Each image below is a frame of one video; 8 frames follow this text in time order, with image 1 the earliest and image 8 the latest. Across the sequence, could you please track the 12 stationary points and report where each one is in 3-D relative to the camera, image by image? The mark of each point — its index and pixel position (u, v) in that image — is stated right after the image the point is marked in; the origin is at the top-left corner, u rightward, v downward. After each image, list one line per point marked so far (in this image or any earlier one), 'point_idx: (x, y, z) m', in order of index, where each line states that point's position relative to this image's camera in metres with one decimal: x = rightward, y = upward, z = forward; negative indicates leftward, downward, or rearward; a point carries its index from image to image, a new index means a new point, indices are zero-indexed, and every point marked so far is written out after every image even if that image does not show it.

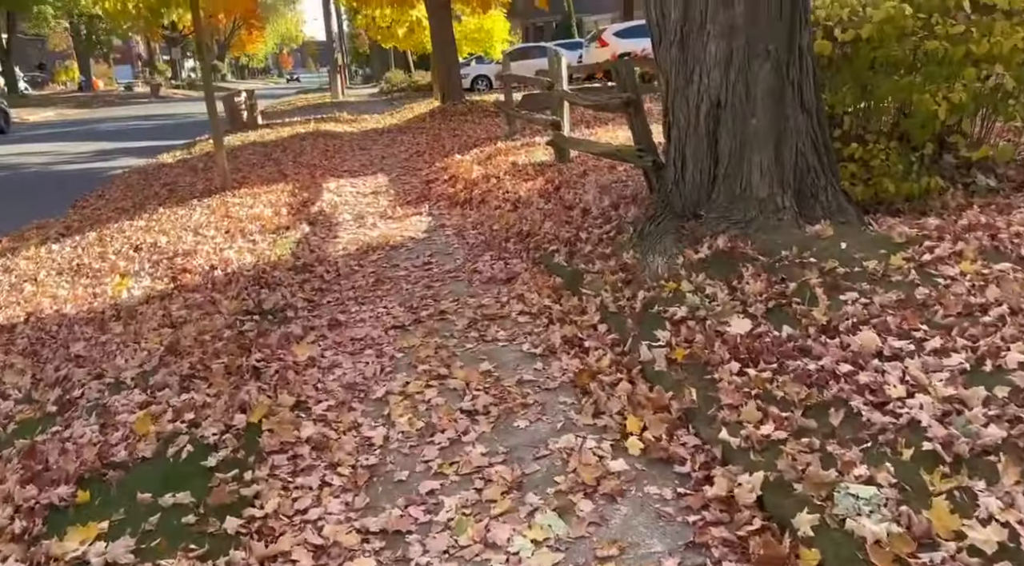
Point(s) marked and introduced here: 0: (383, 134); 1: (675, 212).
0: (-2.3, +2.7, +16.5) m
1: (+0.9, +0.4, +4.9) m
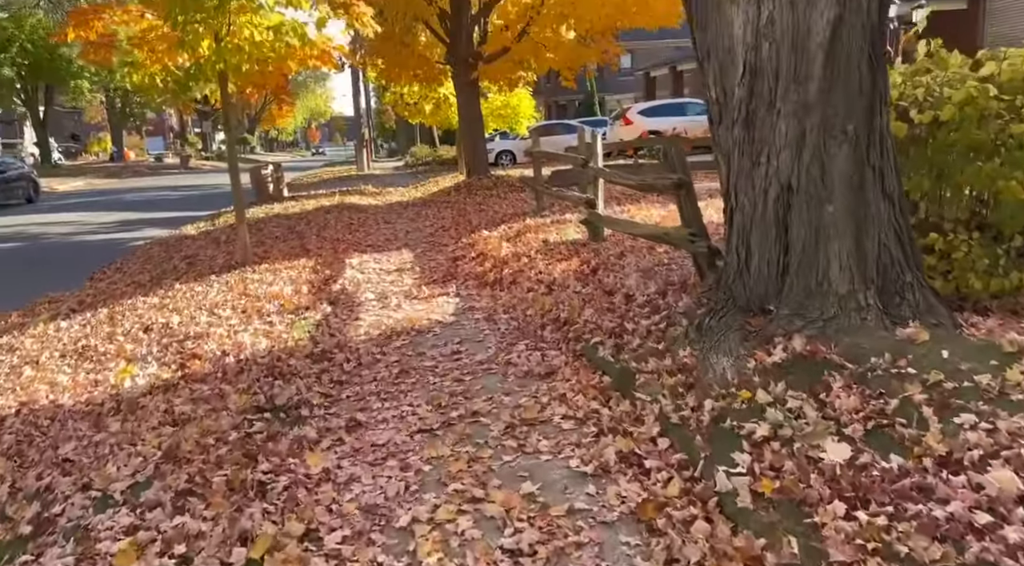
0: (-1.8, +1.4, +16.2) m
1: (+1.1, -0.1, +4.4) m
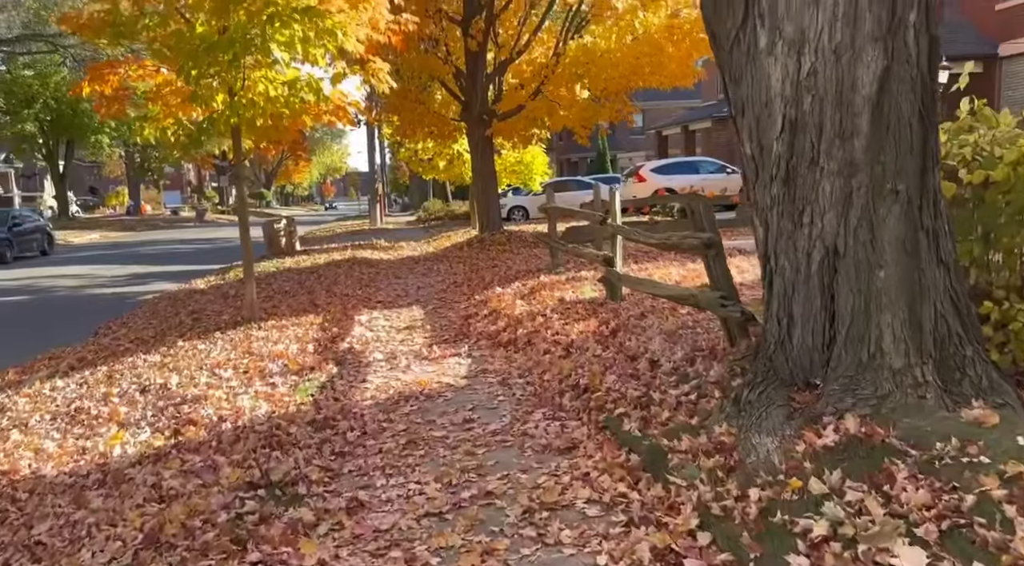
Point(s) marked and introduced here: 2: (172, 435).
0: (-1.6, +0.4, +15.9) m
1: (+1.2, -0.4, +4.0) m
2: (-2.0, -0.9, +5.4) m
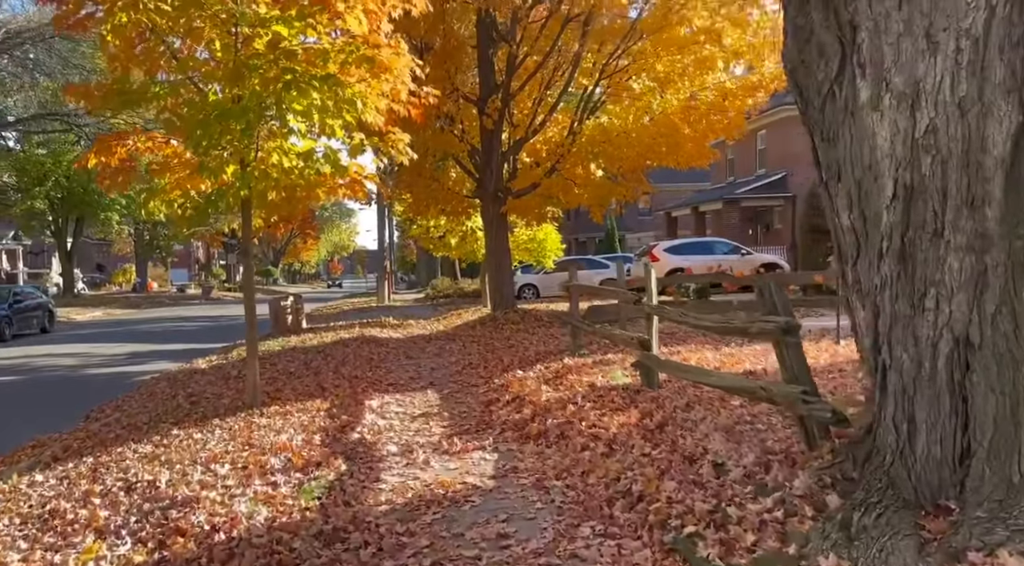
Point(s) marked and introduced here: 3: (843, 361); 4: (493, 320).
0: (-1.3, -1.0, +15.2) m
1: (+1.4, -0.8, +3.2) m
2: (-1.8, -1.4, +4.7) m
3: (+3.3, -0.8, +9.2) m
4: (-0.3, -0.7, +16.8) m
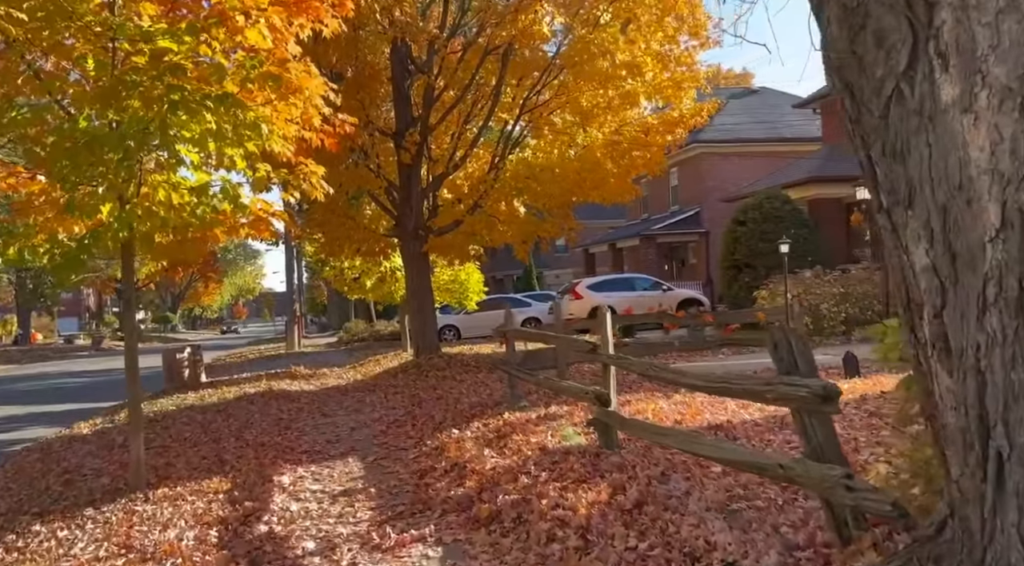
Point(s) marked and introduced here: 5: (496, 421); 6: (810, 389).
0: (-2.5, -1.7, +14.0) m
1: (+1.3, -0.9, +2.3) m
2: (-1.9, -1.6, +3.4) m
3: (+2.7, -1.1, +8.4) m
4: (-1.7, -1.4, +15.7) m
5: (-0.2, -1.3, +8.7) m
6: (+1.1, -0.4, +3.6) m
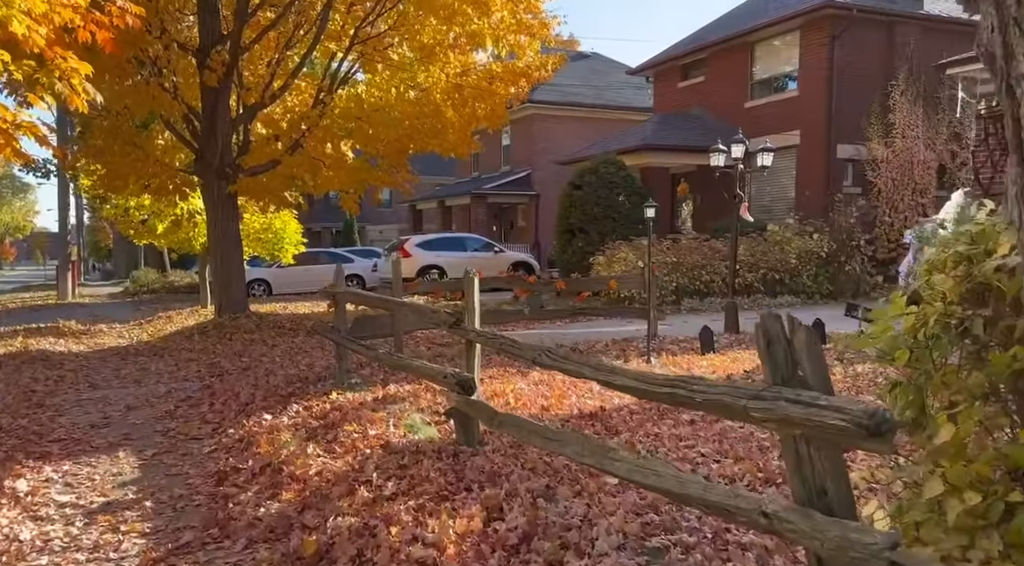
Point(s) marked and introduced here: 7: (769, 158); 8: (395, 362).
0: (-4.9, -1.0, +11.8) m
1: (+1.3, -0.9, +1.2) m
2: (-2.2, -1.4, +1.6) m
3: (+1.3, -0.9, +7.4) m
4: (-4.4, -0.7, +13.7) m
5: (-1.5, -1.0, +7.1) m
6: (+0.8, -0.3, +2.4) m
7: (+3.7, +1.8, +13.2) m
8: (-0.9, -0.6, +6.9) m
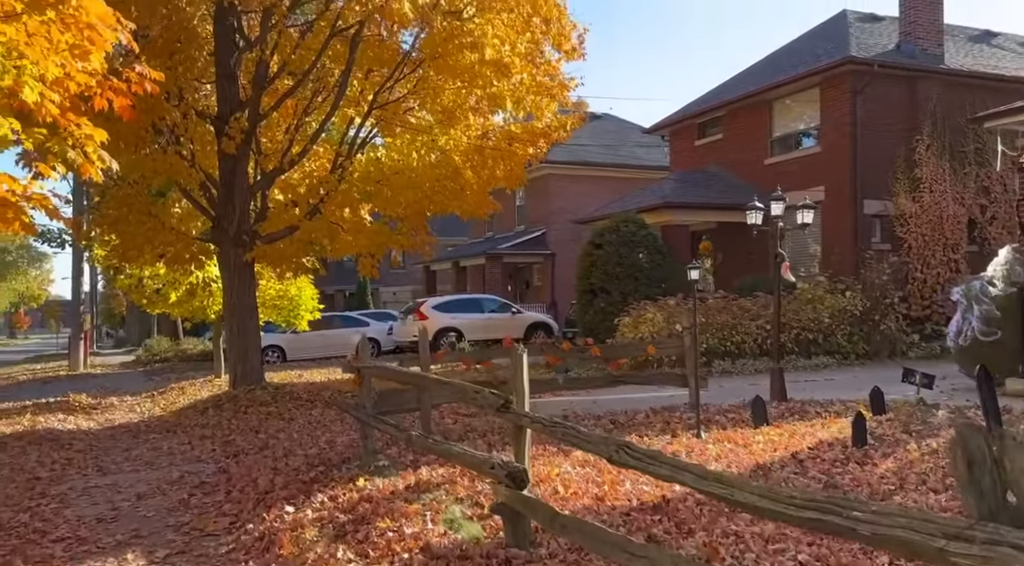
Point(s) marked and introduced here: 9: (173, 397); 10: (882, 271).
0: (-4.5, -1.9, +11.2) m
1: (+1.5, -1.0, +0.5) m
2: (-1.9, -1.6, +0.9) m
3: (+1.7, -1.4, +6.8) m
4: (-4.0, -1.7, +13.0) m
5: (-1.2, -1.5, +6.5) m
6: (+1.1, -0.5, +1.8) m
7: (+4.1, +0.9, +12.7) m
8: (-0.6, -1.2, +6.3) m
9: (-5.8, -2.0, +15.8) m
10: (+7.2, +0.2, +17.9) m
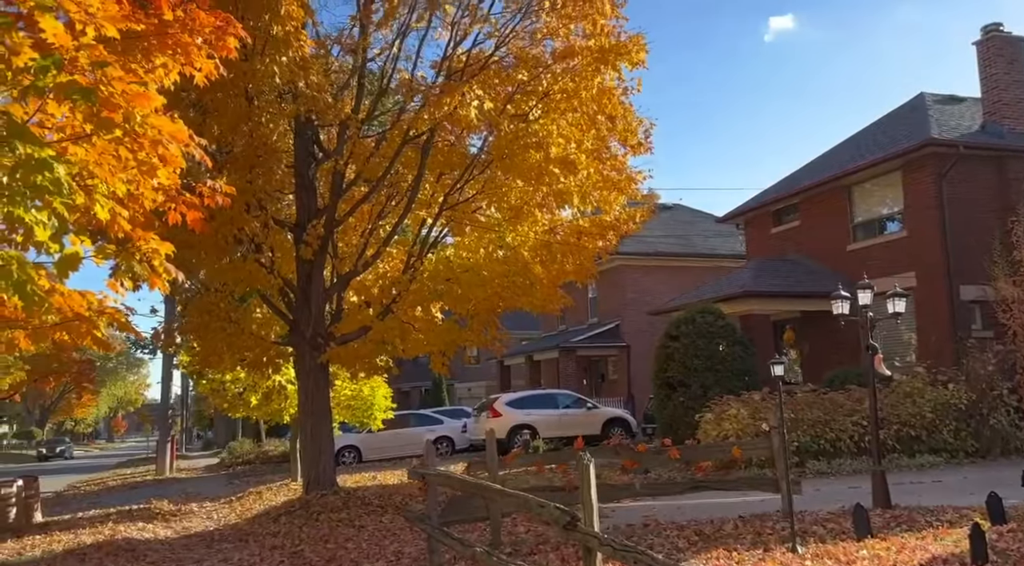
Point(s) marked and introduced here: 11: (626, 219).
0: (-3.6, -3.2, +10.9) m
1: (+1.4, -1.1, -0.1) m
2: (-2.0, -1.8, +0.5) m
3: (+2.2, -2.0, +6.0) m
4: (-2.9, -3.1, +12.7) m
5: (-0.7, -2.2, +5.9) m
6: (+1.1, -0.7, +1.2) m
7: (+5.0, -0.3, +11.9) m
8: (-0.1, -1.8, +5.8) m
9: (-4.5, -3.8, +15.5) m
10: (+8.7, -1.4, +16.8) m
11: (+1.7, +1.0, +13.2) m
